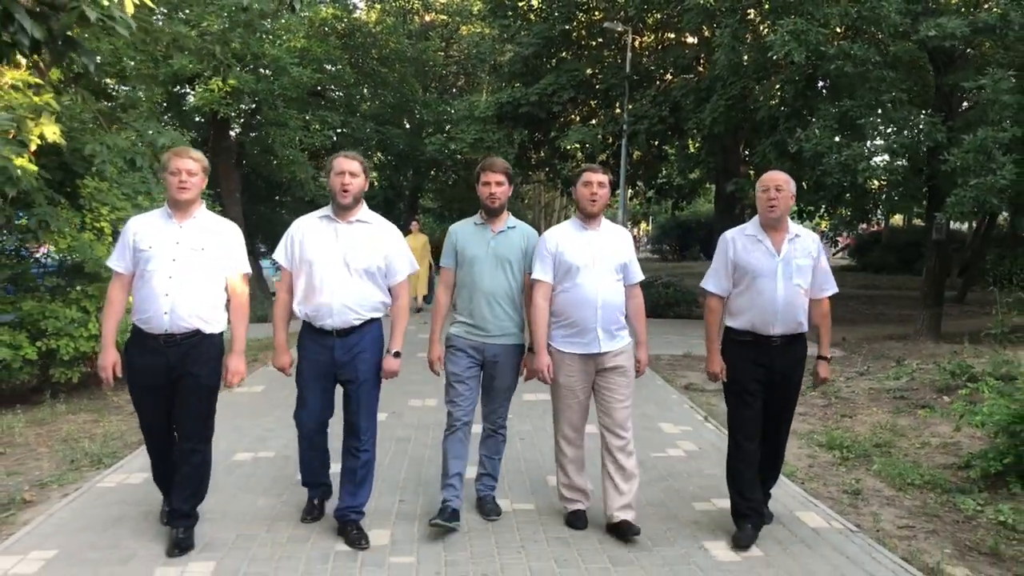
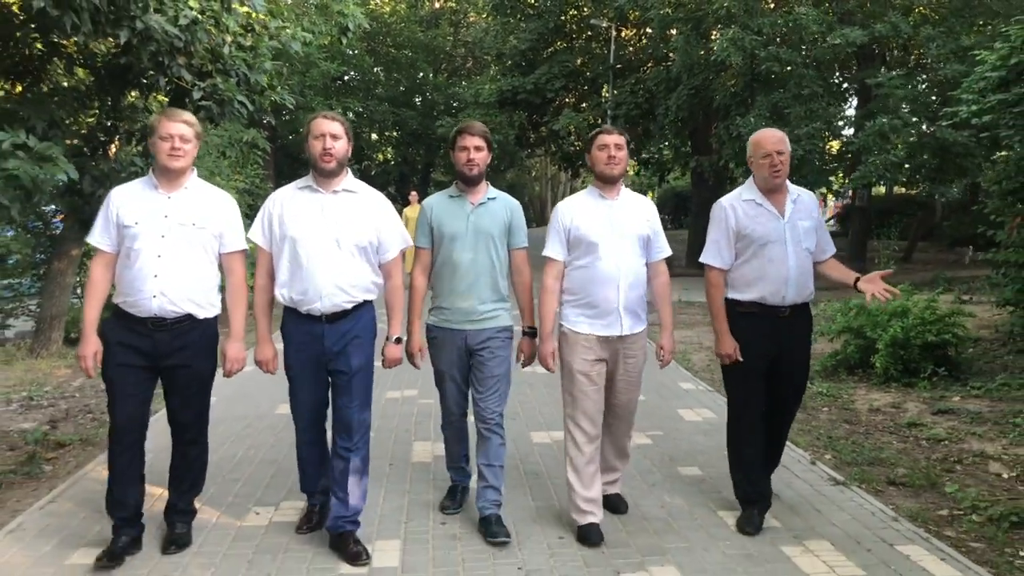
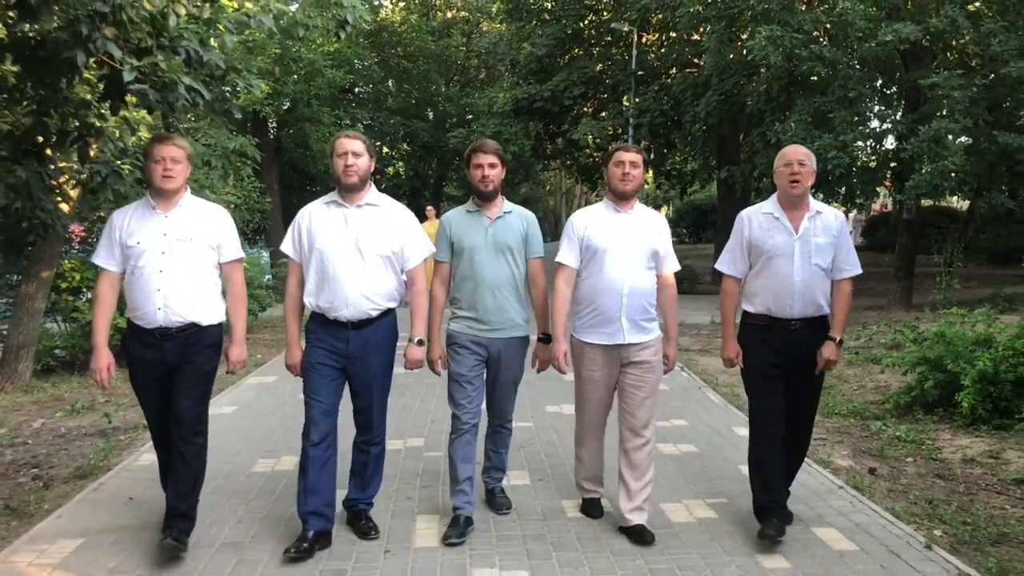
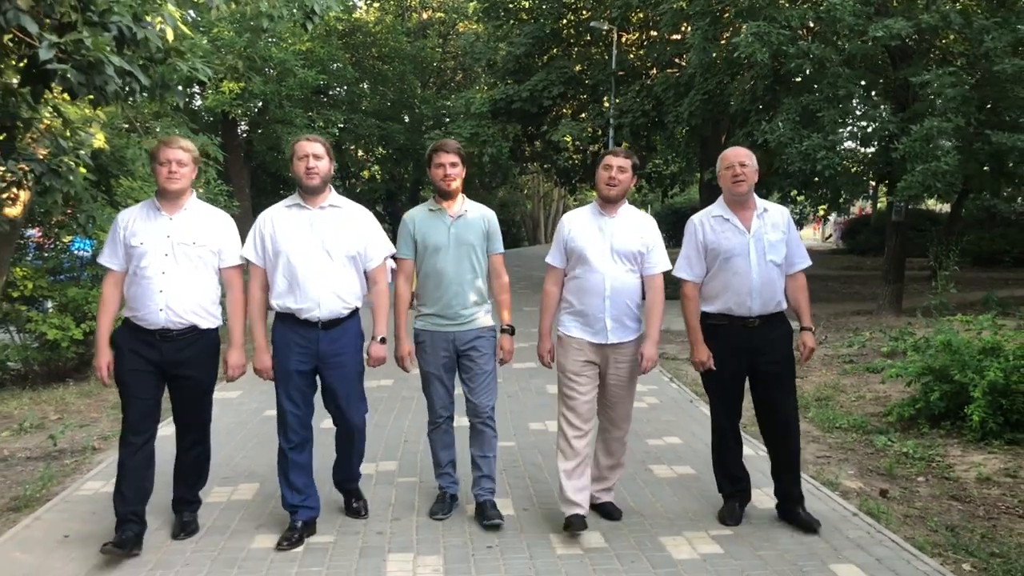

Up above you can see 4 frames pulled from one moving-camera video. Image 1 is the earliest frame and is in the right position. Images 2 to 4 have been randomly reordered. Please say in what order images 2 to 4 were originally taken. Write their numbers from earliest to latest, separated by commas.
4, 3, 2
